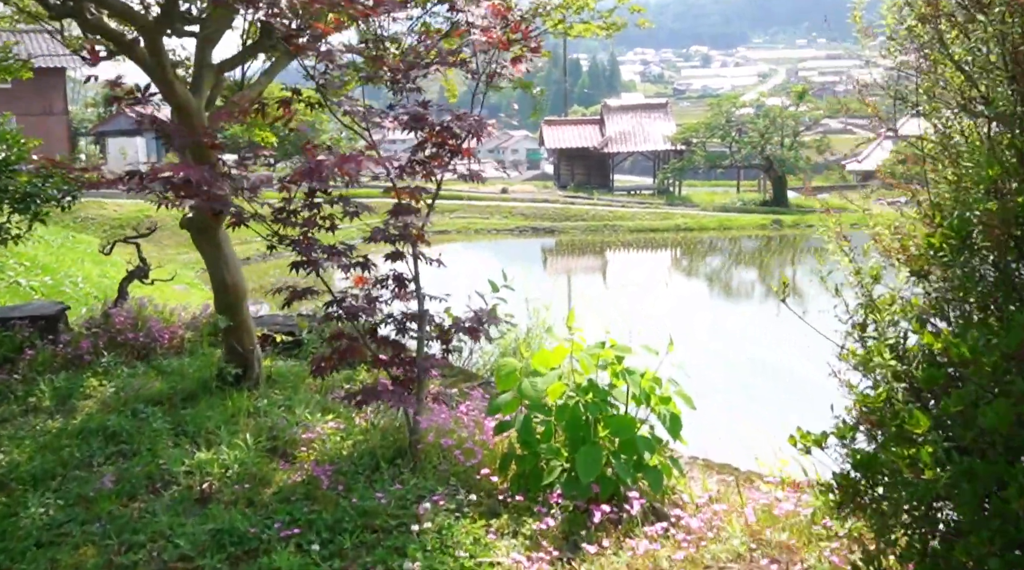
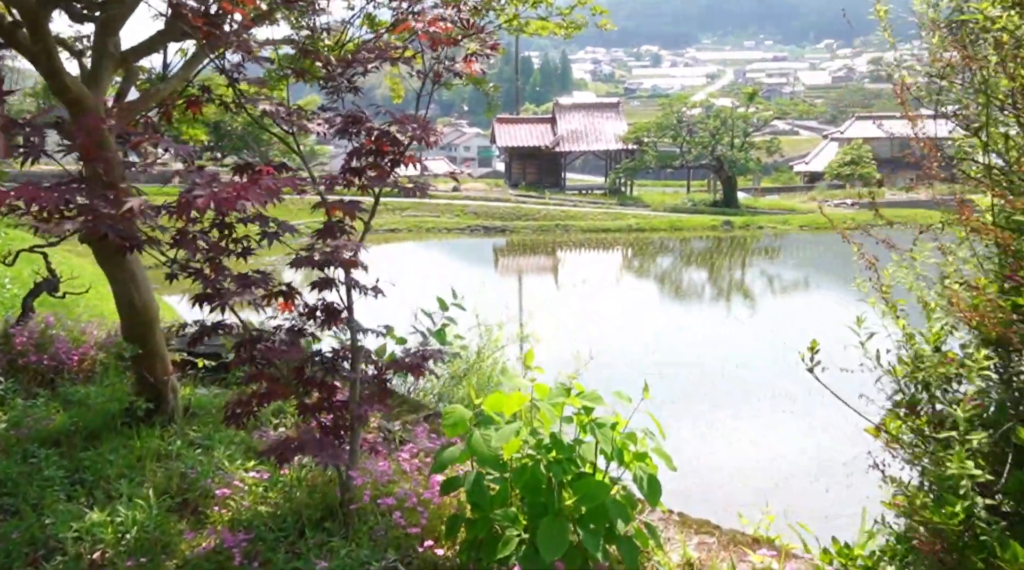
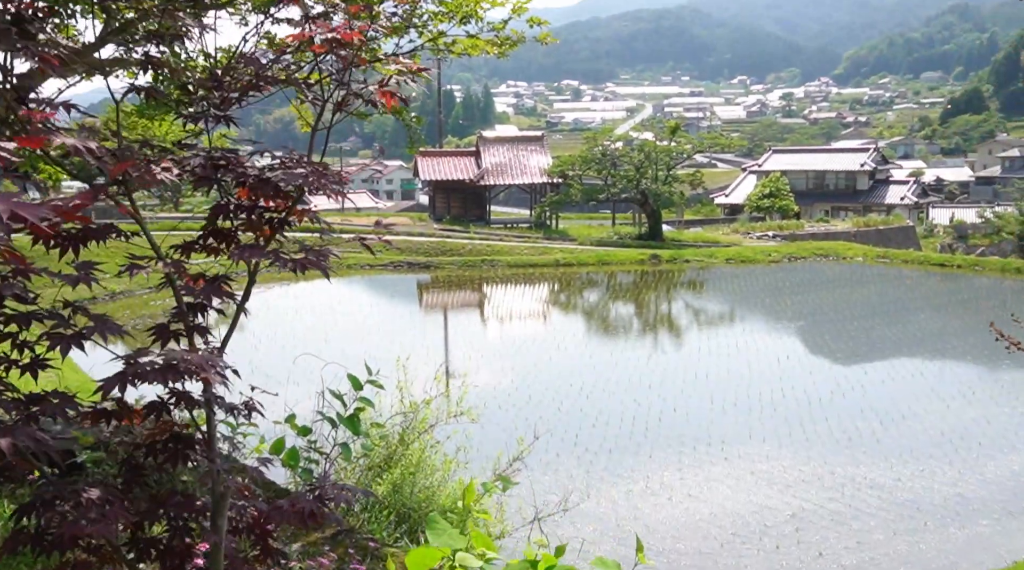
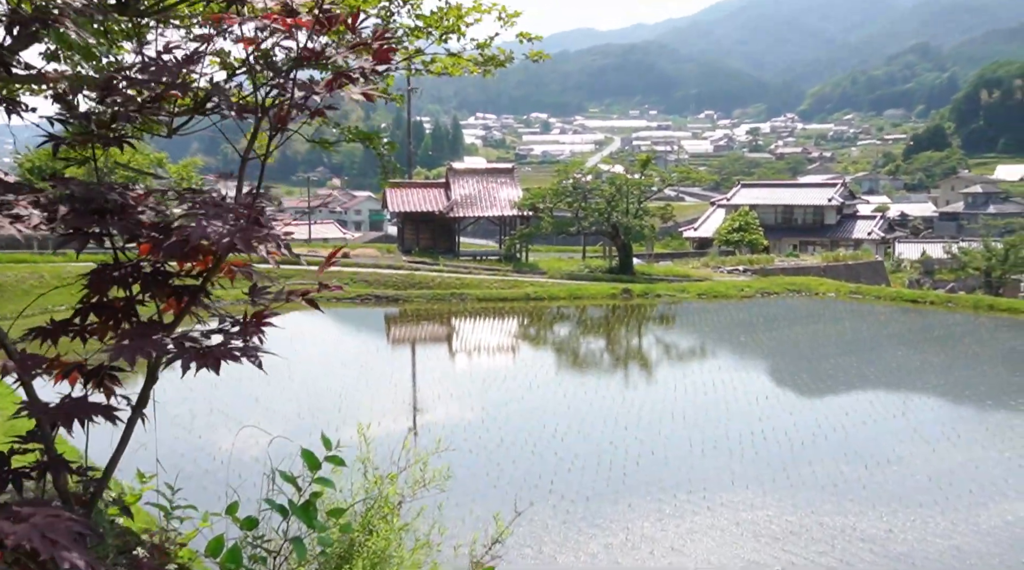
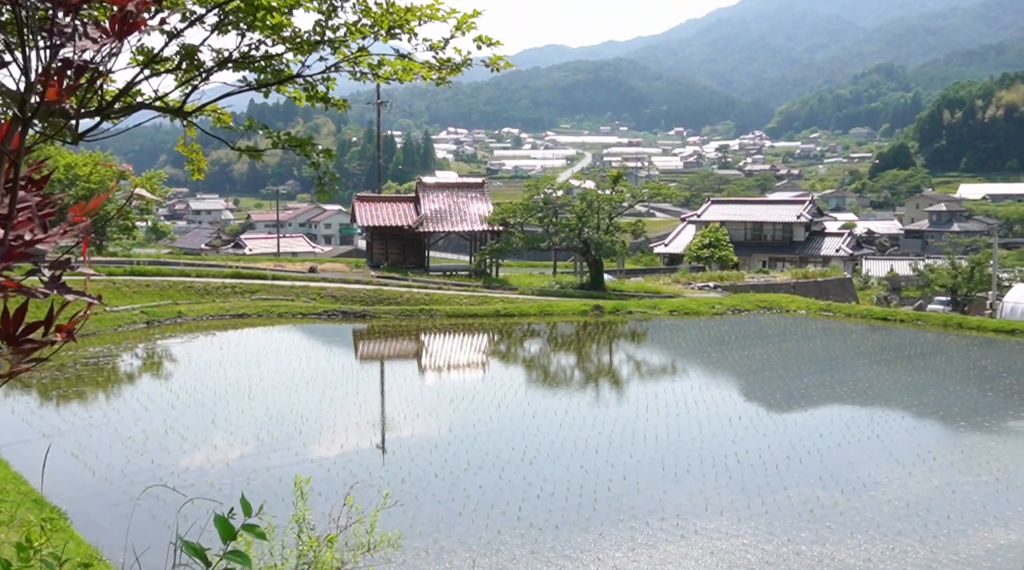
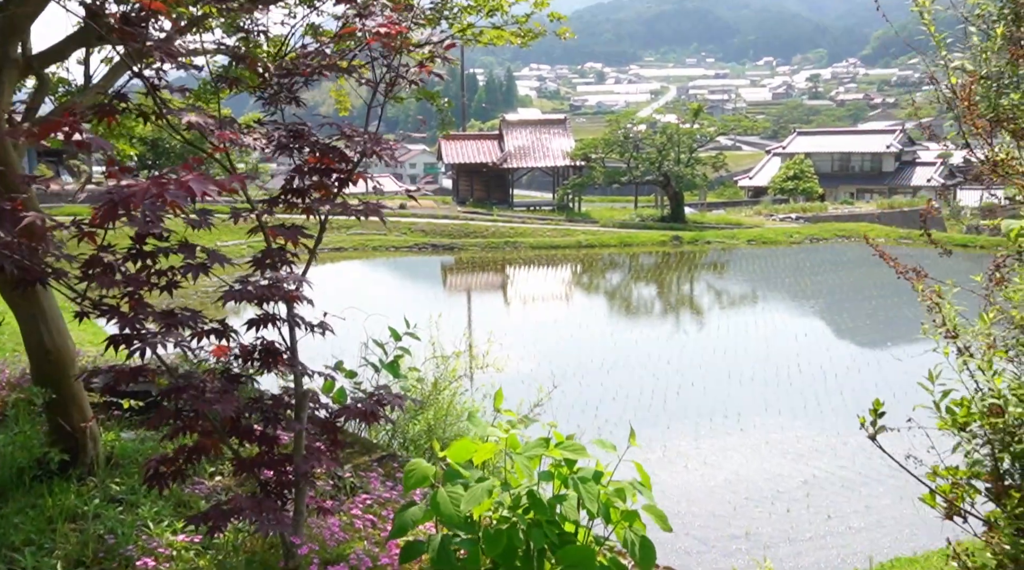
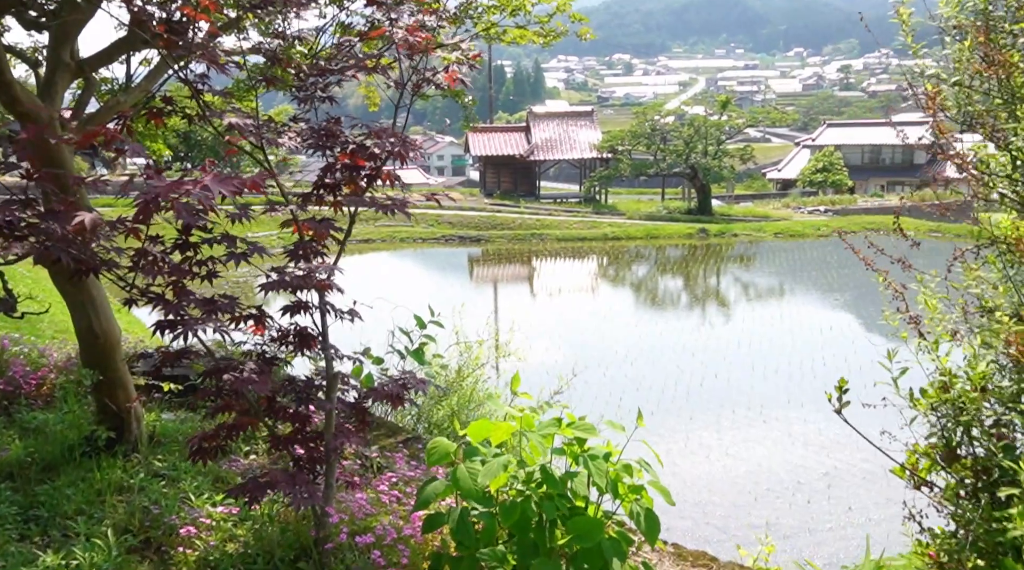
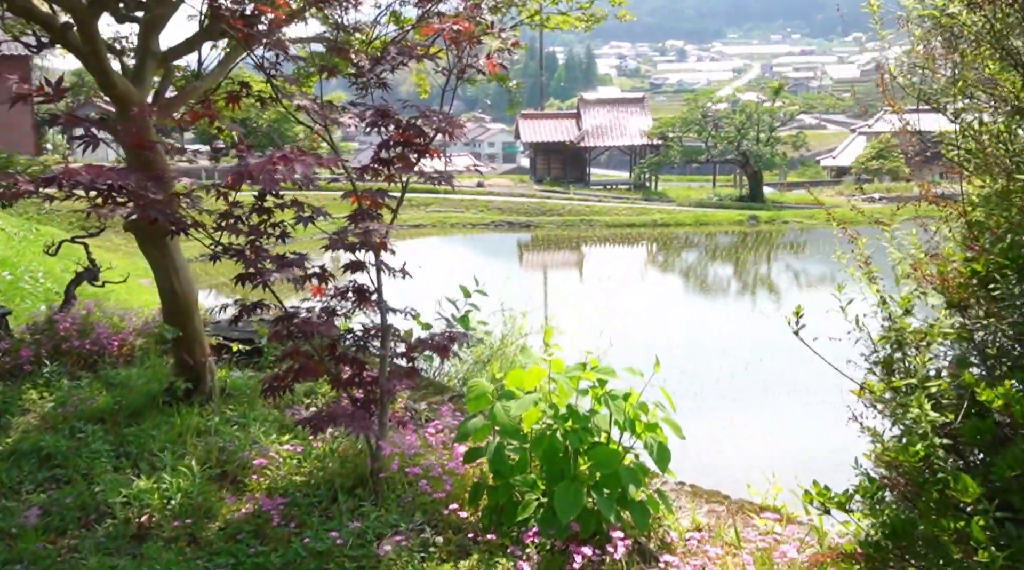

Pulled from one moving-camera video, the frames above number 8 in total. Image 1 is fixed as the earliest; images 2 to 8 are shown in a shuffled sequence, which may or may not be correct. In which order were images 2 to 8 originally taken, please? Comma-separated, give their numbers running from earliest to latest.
8, 2, 7, 6, 3, 4, 5
